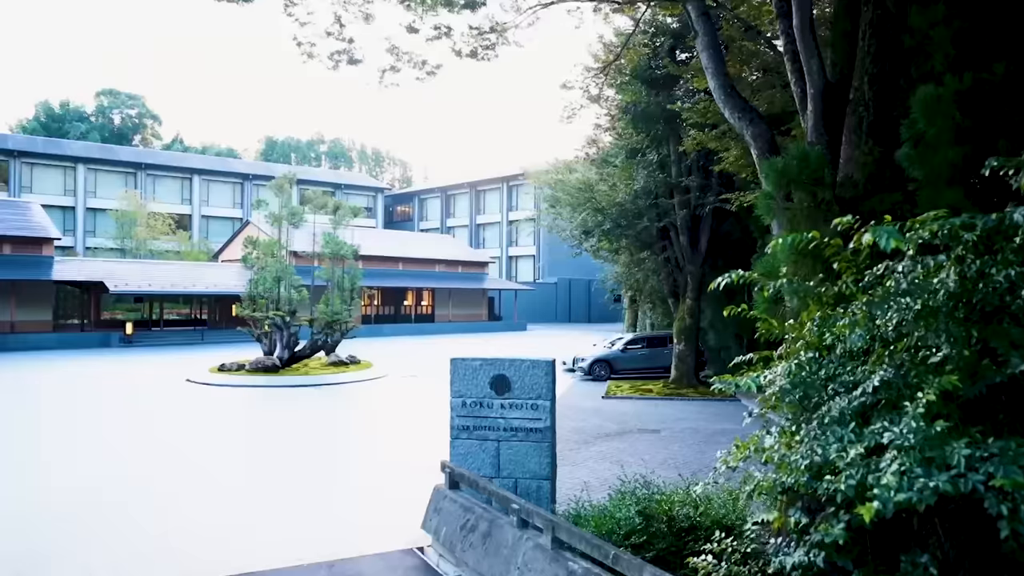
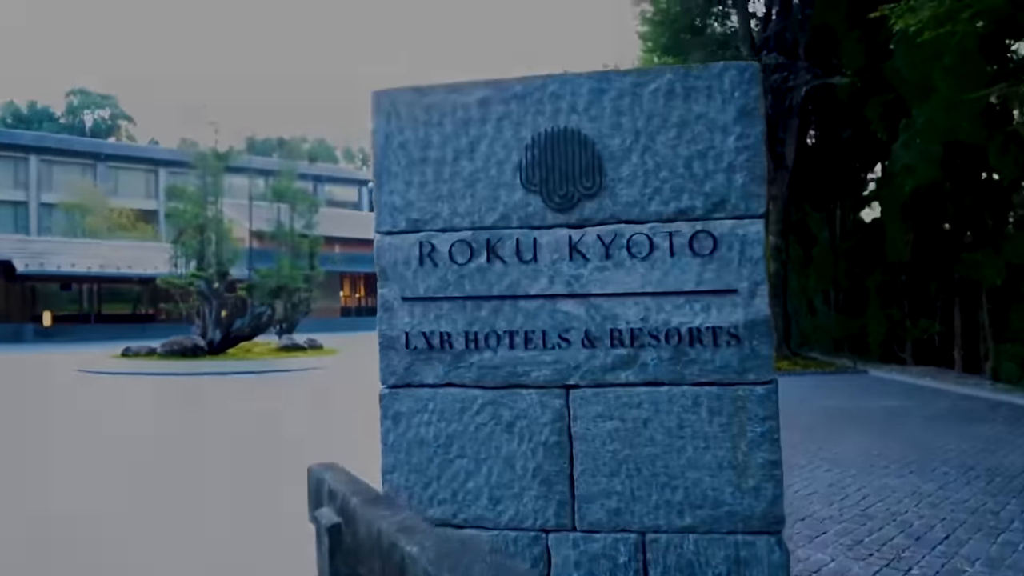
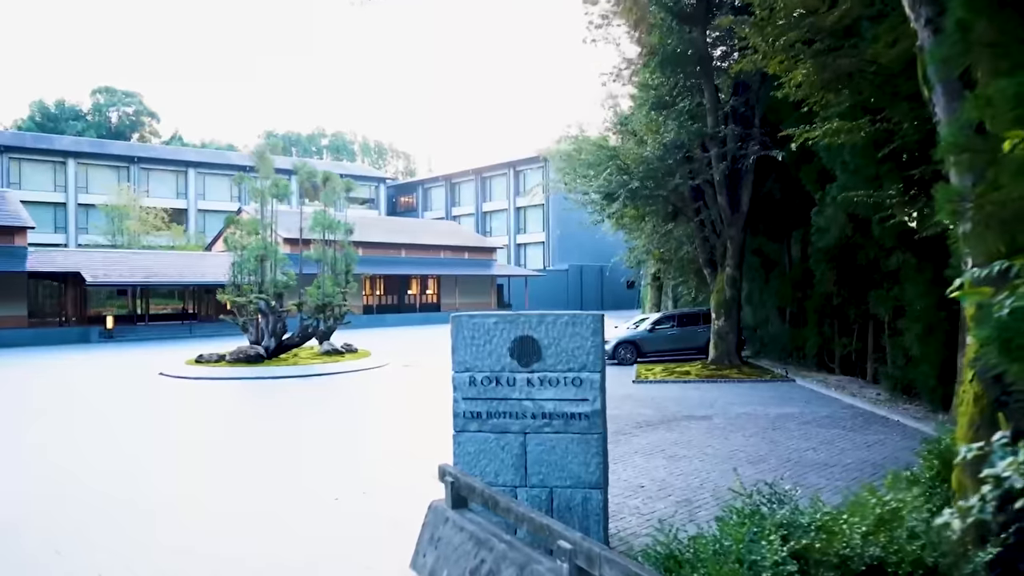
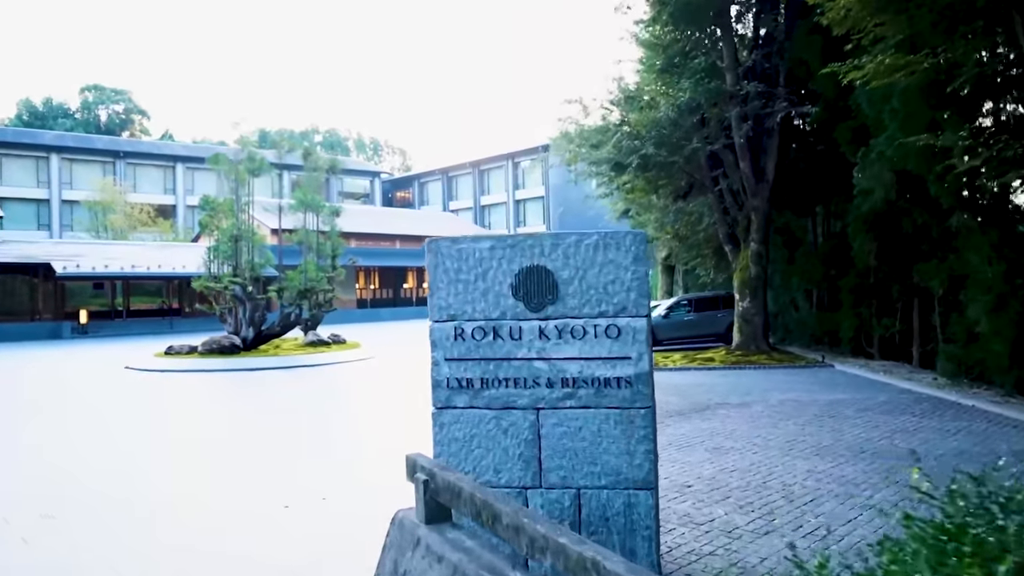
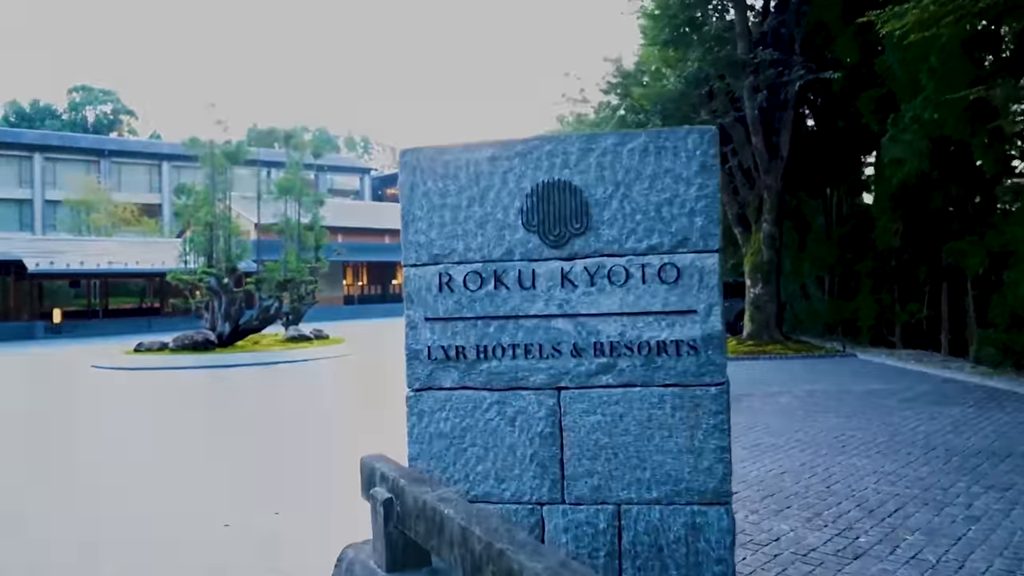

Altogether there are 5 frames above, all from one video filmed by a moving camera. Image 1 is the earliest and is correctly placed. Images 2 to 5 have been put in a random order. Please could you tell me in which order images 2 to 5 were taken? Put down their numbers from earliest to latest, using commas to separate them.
3, 4, 5, 2
